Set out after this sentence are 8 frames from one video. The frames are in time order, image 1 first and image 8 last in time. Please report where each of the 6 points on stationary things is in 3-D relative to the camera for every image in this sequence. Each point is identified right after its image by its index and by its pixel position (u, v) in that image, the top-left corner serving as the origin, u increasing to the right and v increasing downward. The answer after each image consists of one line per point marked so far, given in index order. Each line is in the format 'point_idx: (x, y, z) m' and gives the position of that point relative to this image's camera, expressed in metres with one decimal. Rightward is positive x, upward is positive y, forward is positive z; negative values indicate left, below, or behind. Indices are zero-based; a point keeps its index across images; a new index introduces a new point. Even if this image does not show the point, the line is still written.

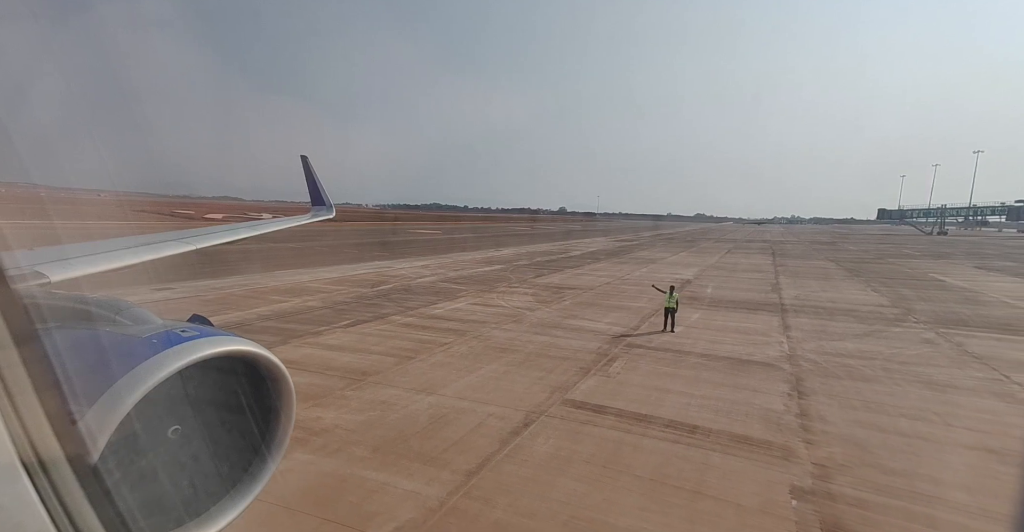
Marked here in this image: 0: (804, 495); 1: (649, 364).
0: (+3.1, -2.4, +5.1) m
1: (+2.7, -1.9, +9.5) m
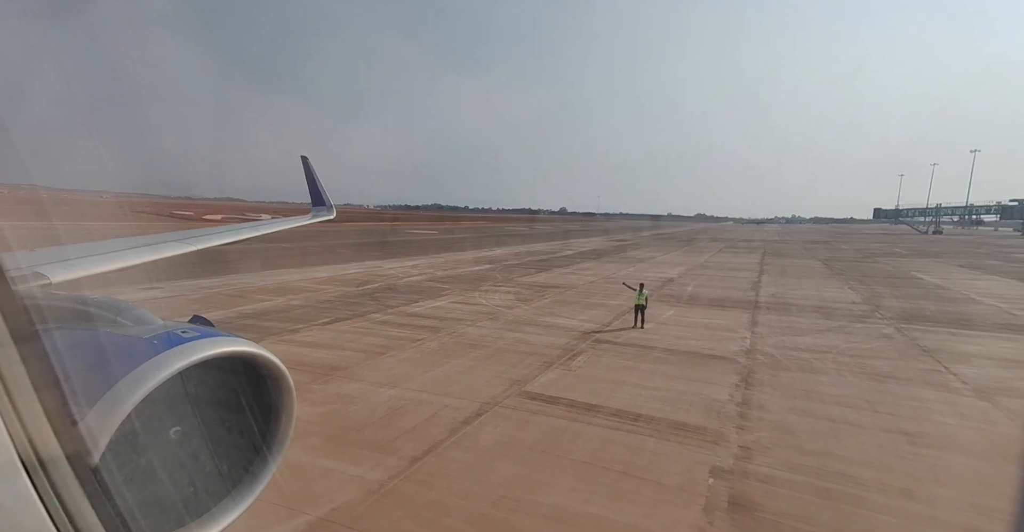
0: (+2.4, -2.4, +5.5) m
1: (+2.0, -1.9, +9.9) m
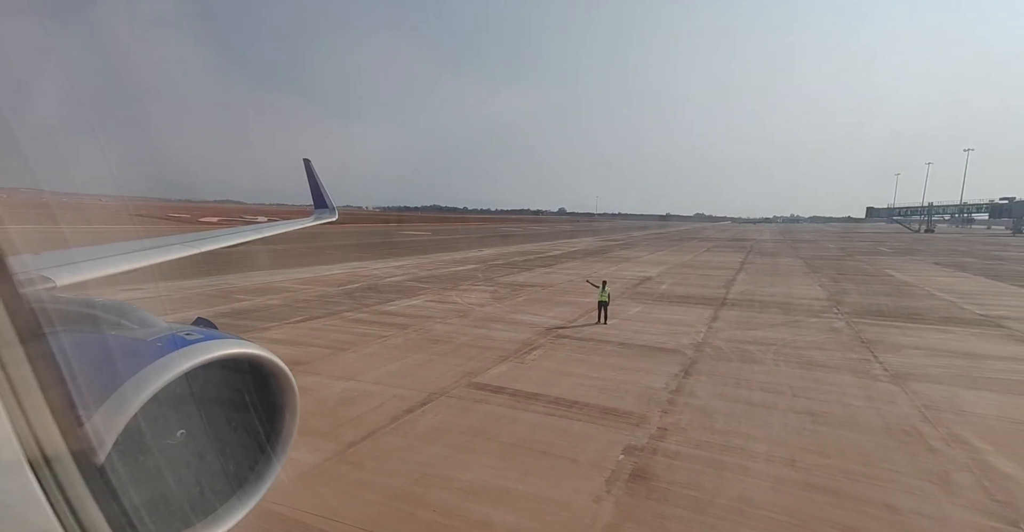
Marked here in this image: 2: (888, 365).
0: (+1.6, -2.4, +6.1) m
1: (+1.2, -1.8, +10.5) m
2: (+6.9, -1.8, +9.0) m
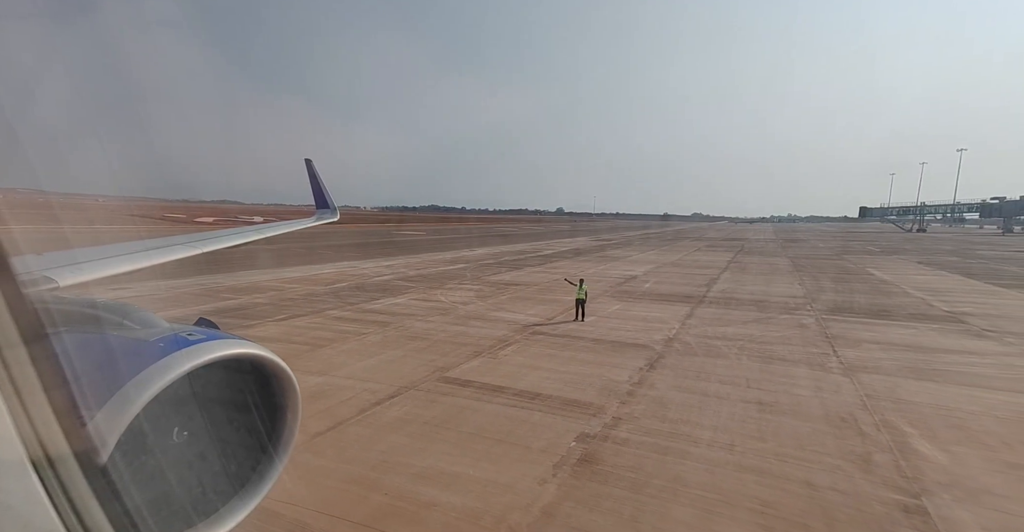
0: (+1.0, -2.3, +6.4) m
1: (+0.6, -1.8, +10.9) m
2: (+6.3, -1.8, +9.3) m
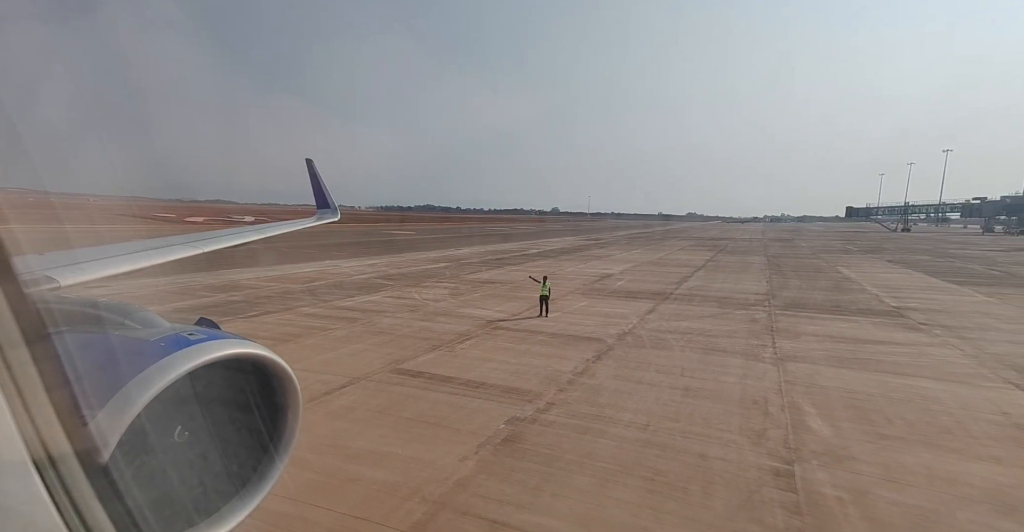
0: (0.0, -2.3, +7.0) m
1: (-0.3, -1.7, +11.4) m
2: (+5.4, -1.7, +9.9) m
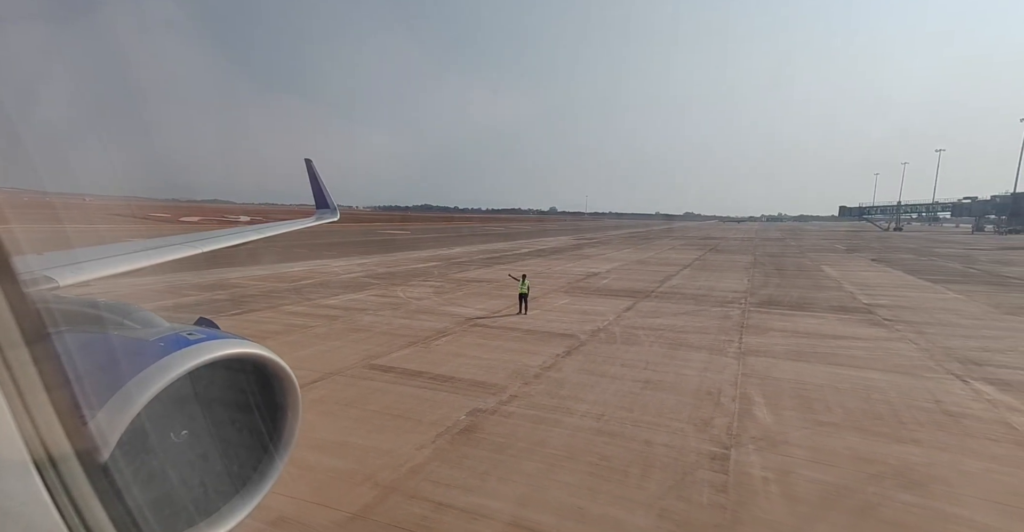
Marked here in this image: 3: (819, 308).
0: (-0.6, -2.2, +7.2) m
1: (-0.9, -1.7, +11.7) m
2: (+4.8, -1.6, +10.1) m
3: (+8.3, -1.1, +13.2) m
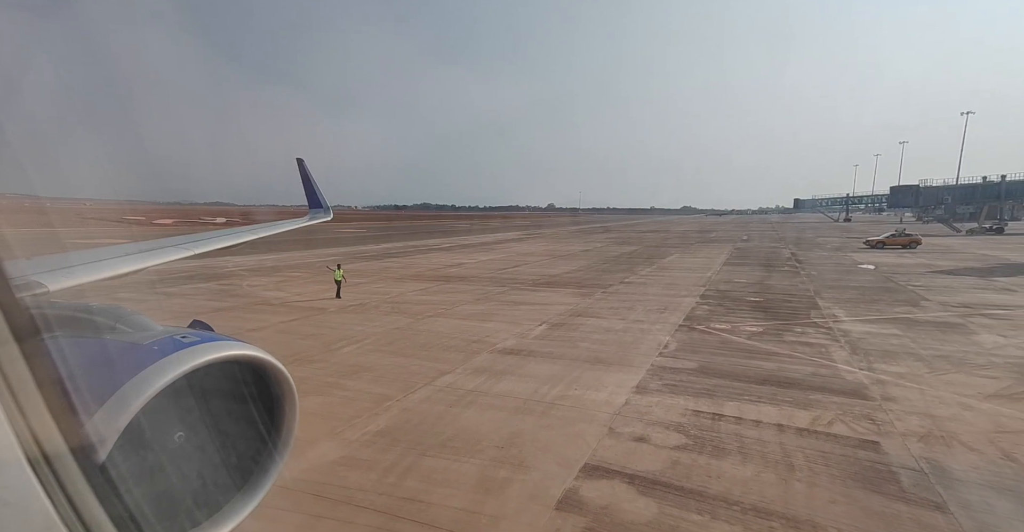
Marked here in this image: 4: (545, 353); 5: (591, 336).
0: (-0.8, -2.2, +8.1) m
1: (-1.2, -1.7, +12.6) m
2: (+4.5, -1.5, +11.1) m
3: (+7.9, -0.9, +14.2) m
4: (+1.6, -1.9, +9.7) m
5: (+2.7, -1.7, +10.7) m
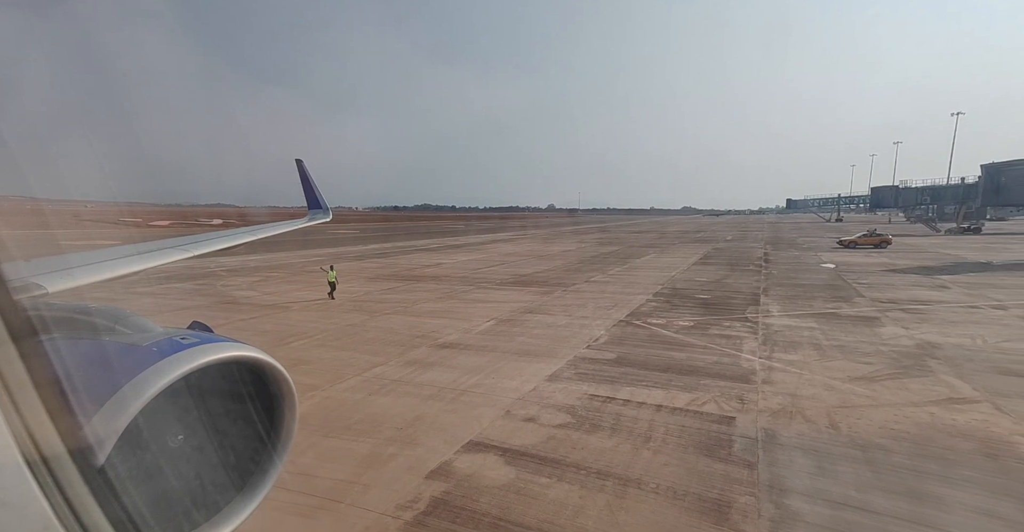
0: (-1.4, -2.2, +8.4) m
1: (-1.8, -1.7, +12.8) m
2: (+3.9, -1.5, +11.3) m
3: (+7.4, -0.9, +14.5) m
4: (+1.0, -1.9, +10.0) m
5: (+2.1, -1.7, +11.0) m
